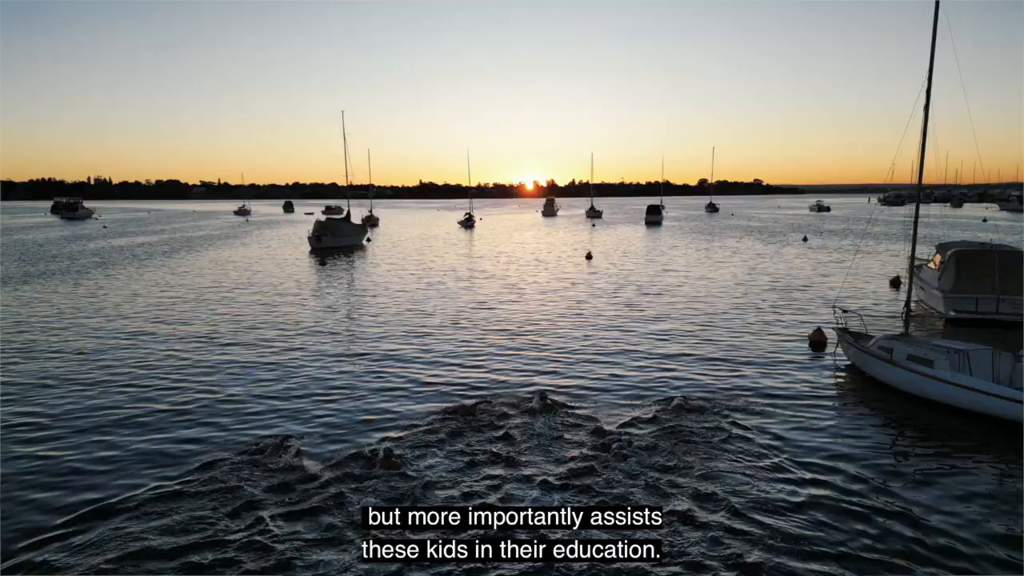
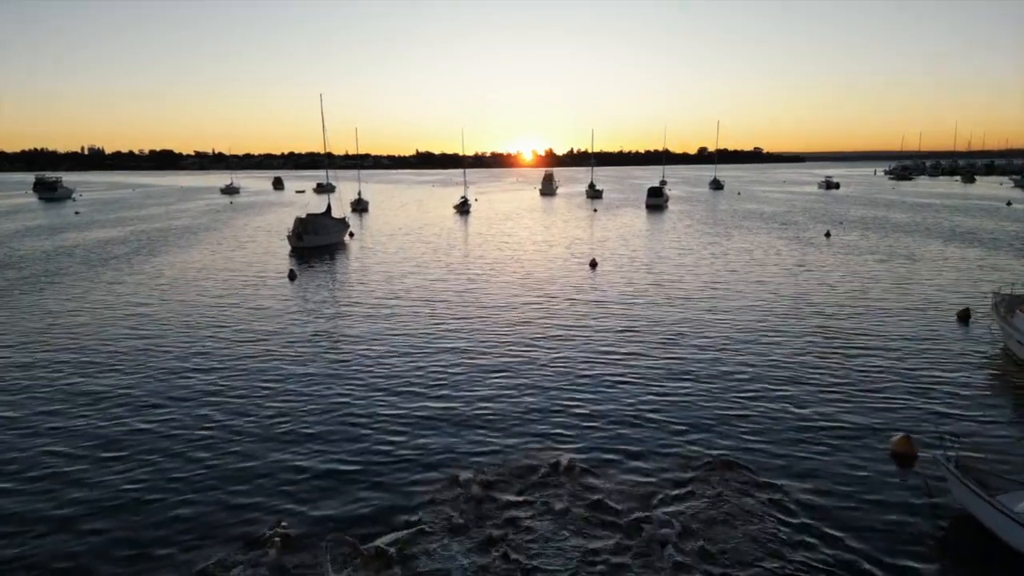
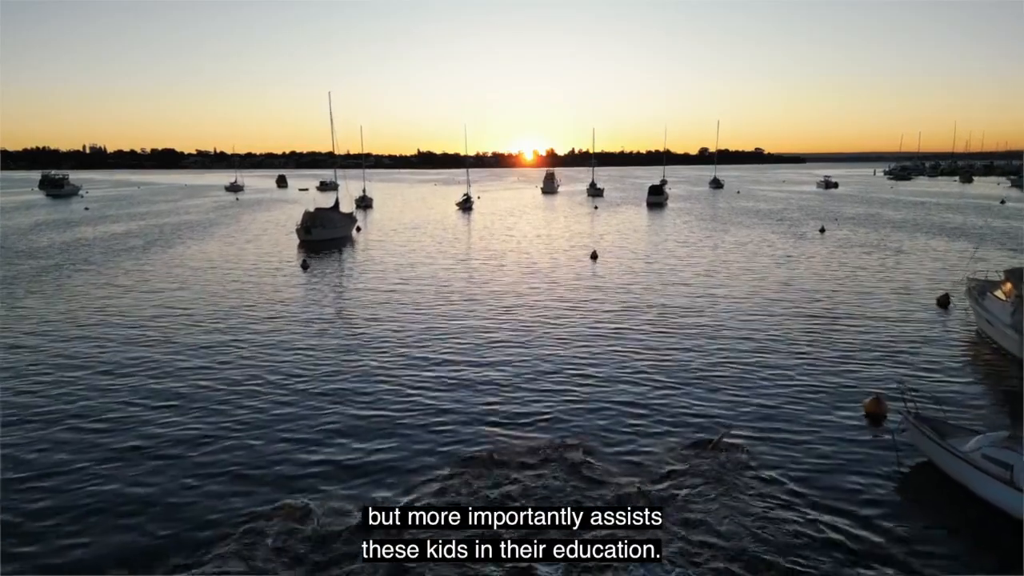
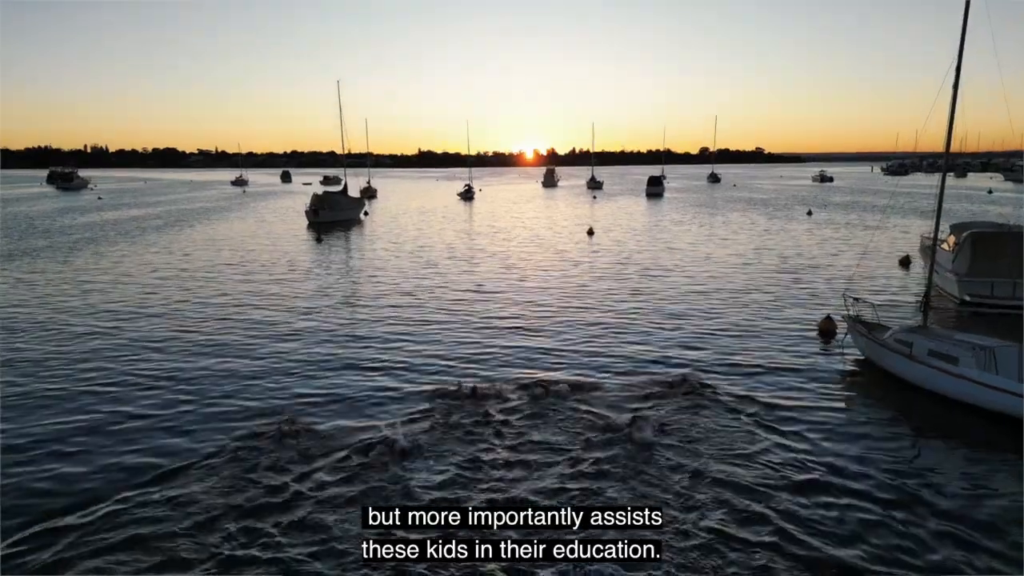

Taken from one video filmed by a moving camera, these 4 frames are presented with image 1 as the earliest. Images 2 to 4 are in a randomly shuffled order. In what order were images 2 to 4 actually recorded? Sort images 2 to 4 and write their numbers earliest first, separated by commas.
4, 3, 2
